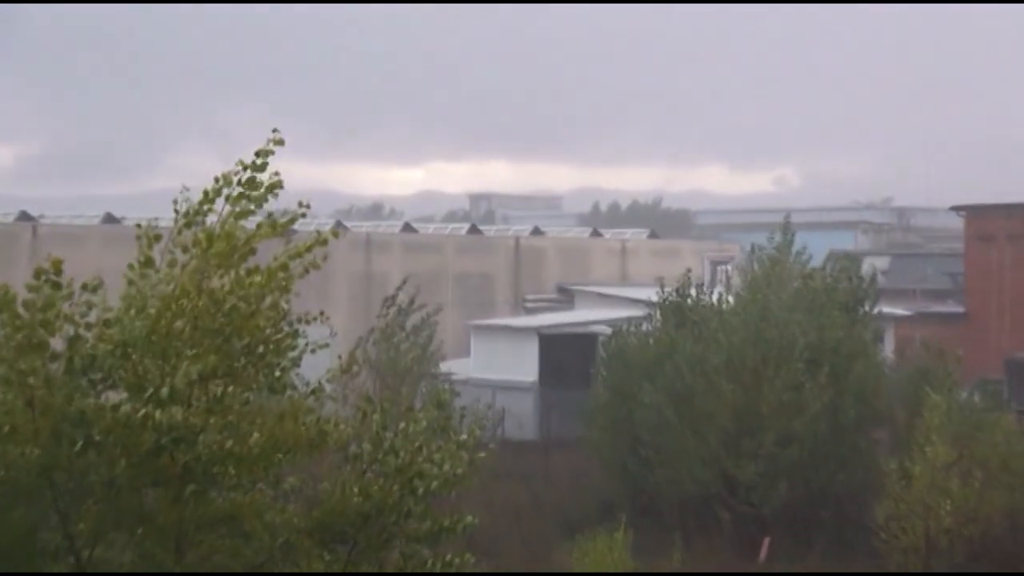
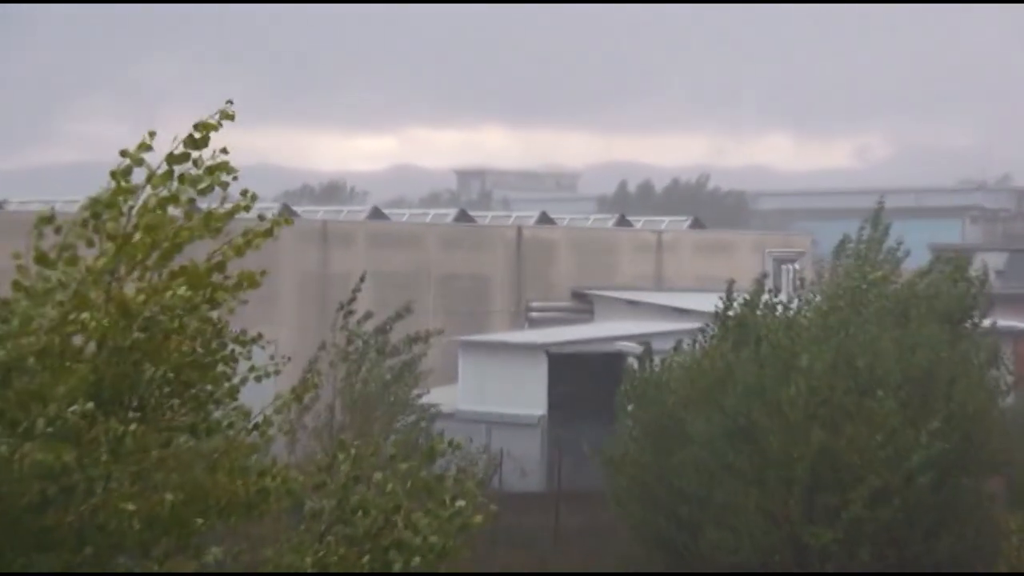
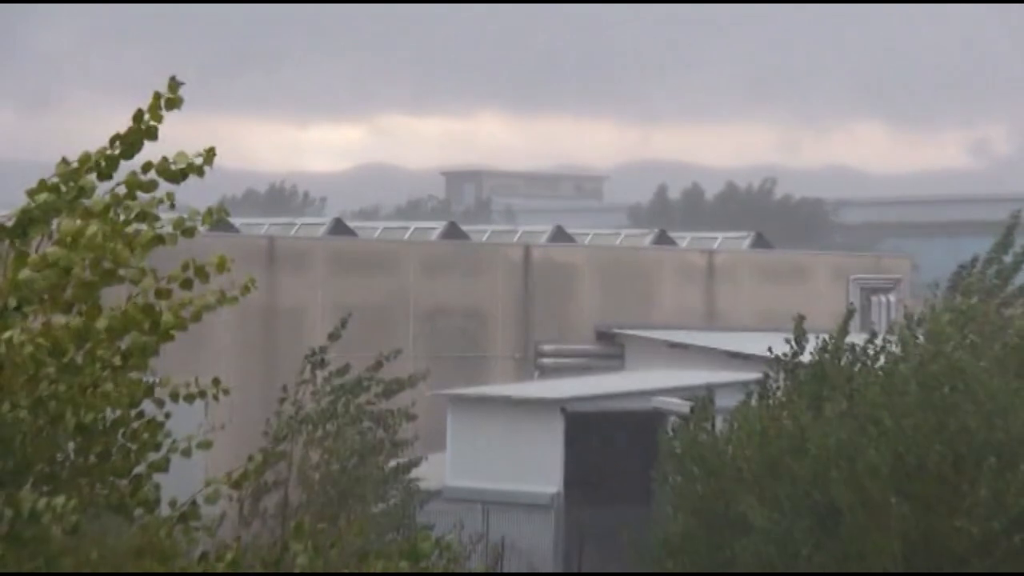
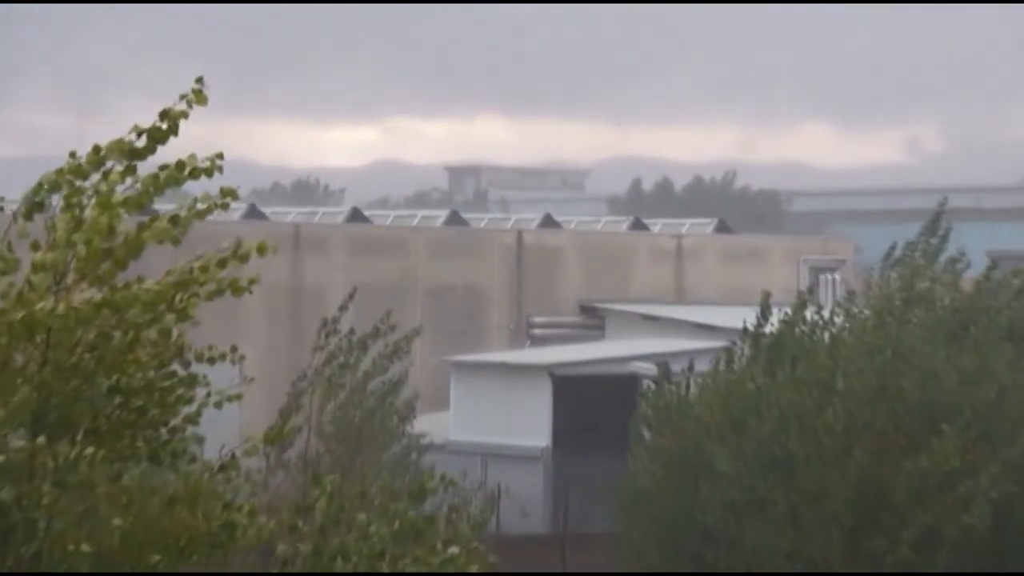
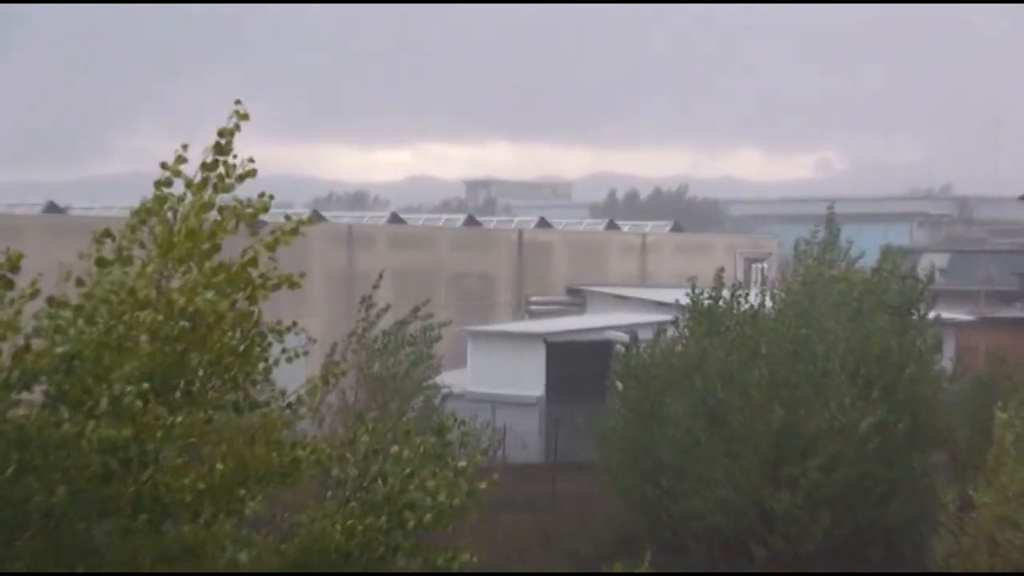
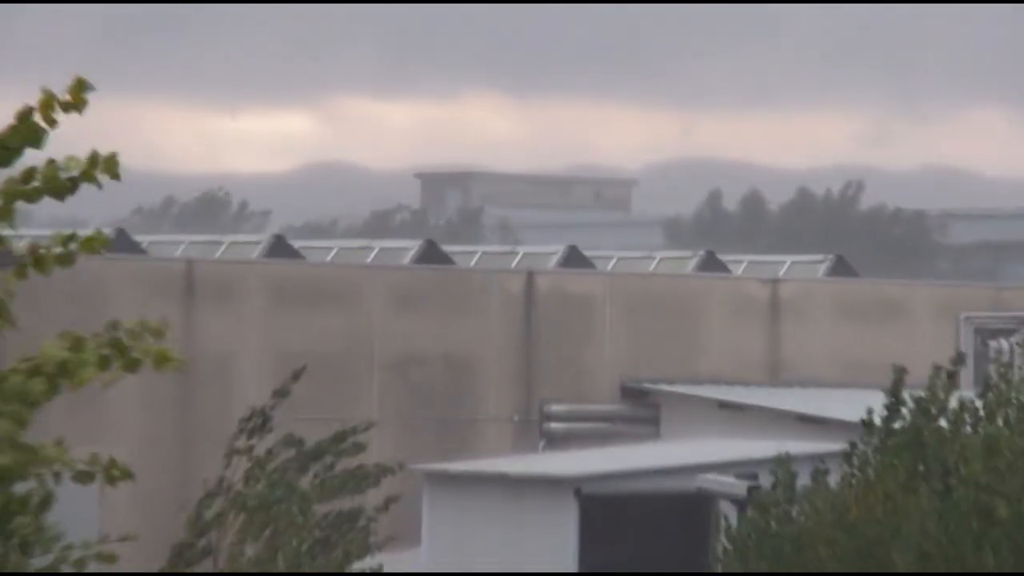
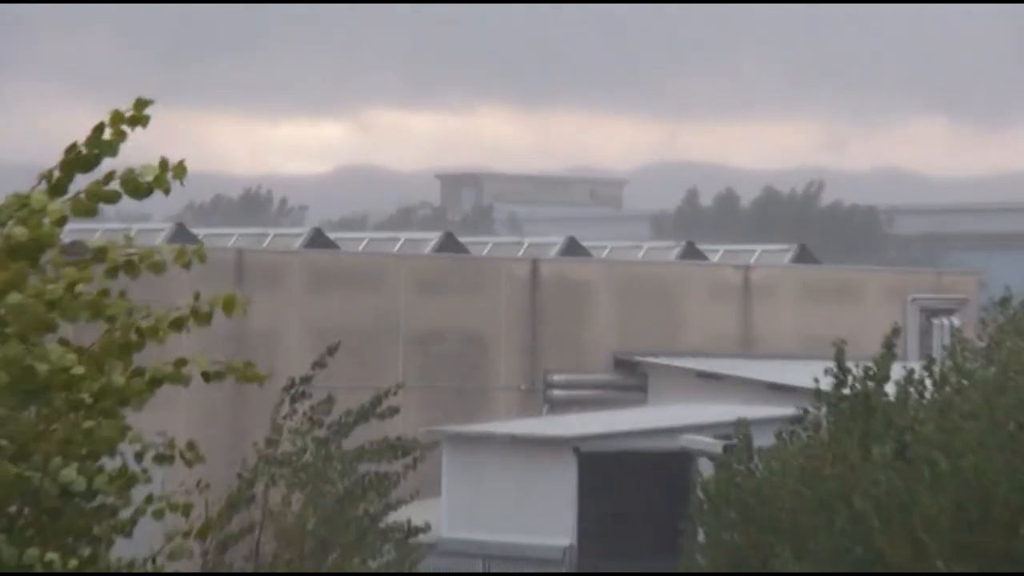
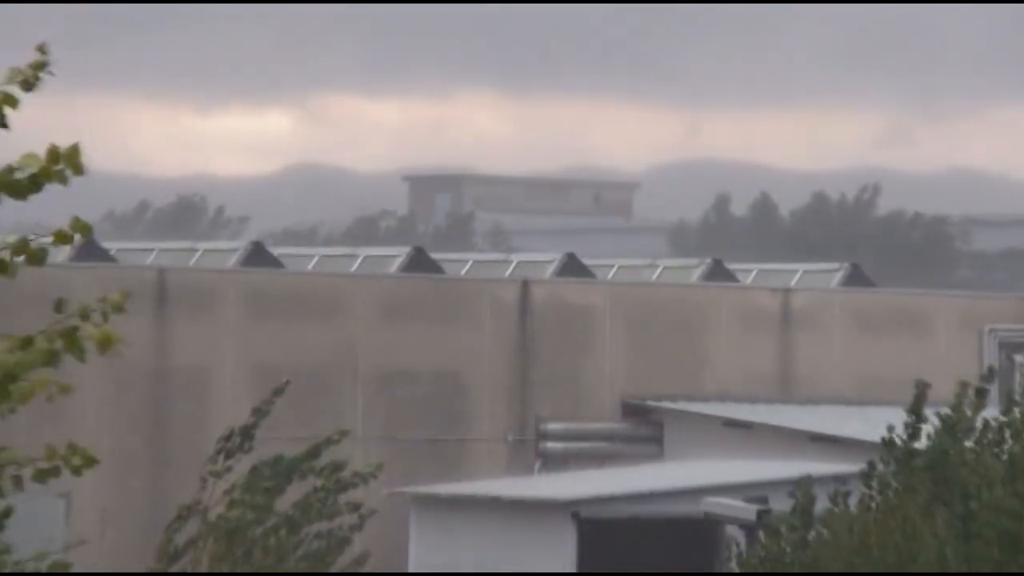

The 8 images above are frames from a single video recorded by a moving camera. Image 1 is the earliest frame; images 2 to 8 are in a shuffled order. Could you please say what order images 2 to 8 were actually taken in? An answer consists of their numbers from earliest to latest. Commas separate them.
5, 2, 4, 3, 7, 6, 8
